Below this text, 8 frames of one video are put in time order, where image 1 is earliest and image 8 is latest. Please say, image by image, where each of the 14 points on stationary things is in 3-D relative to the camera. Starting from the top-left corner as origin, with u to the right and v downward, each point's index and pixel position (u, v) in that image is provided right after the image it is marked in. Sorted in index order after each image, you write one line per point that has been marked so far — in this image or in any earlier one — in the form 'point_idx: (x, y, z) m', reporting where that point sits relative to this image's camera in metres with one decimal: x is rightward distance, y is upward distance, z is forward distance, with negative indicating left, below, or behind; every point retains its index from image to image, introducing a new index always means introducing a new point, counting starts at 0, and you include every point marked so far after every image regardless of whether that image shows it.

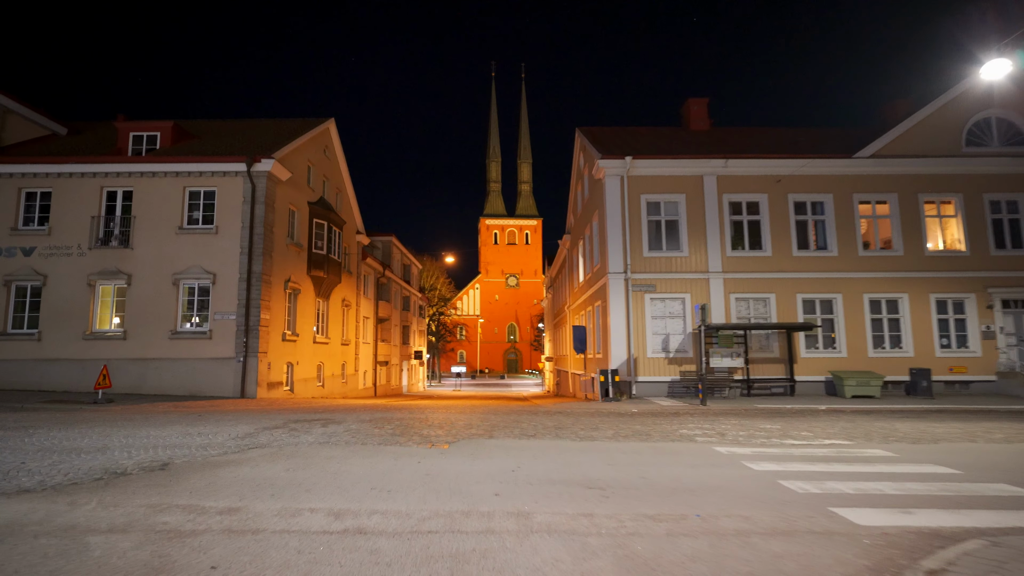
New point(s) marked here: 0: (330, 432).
0: (-2.9, -2.3, +9.9) m
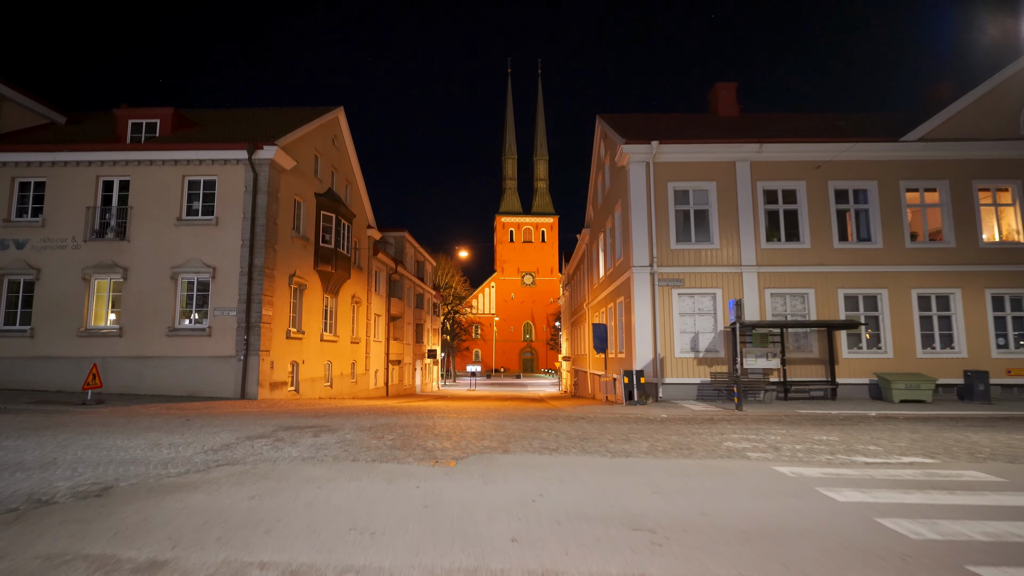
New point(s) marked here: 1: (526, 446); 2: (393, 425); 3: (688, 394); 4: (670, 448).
0: (-2.7, -2.2, +8.5) m
1: (+0.2, -2.2, +8.6) m
2: (-2.1, -2.4, +10.9) m
3: (+5.5, -3.3, +19.1) m
4: (+2.2, -2.2, +8.6) m
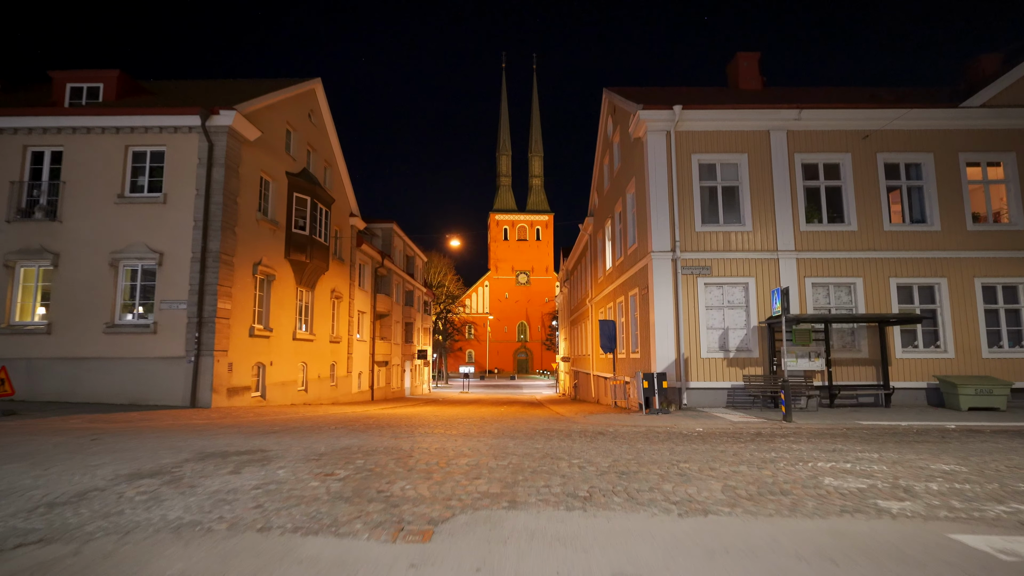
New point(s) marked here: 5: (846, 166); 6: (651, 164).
0: (-2.6, -1.8, +5.7) m
1: (+0.3, -1.9, +5.8) m
2: (-2.1, -2.1, +8.0) m
3: (+5.4, -3.0, +16.3) m
4: (+2.3, -1.9, +5.8) m
5: (+9.4, +3.4, +17.3) m
6: (+3.9, +3.5, +17.3) m
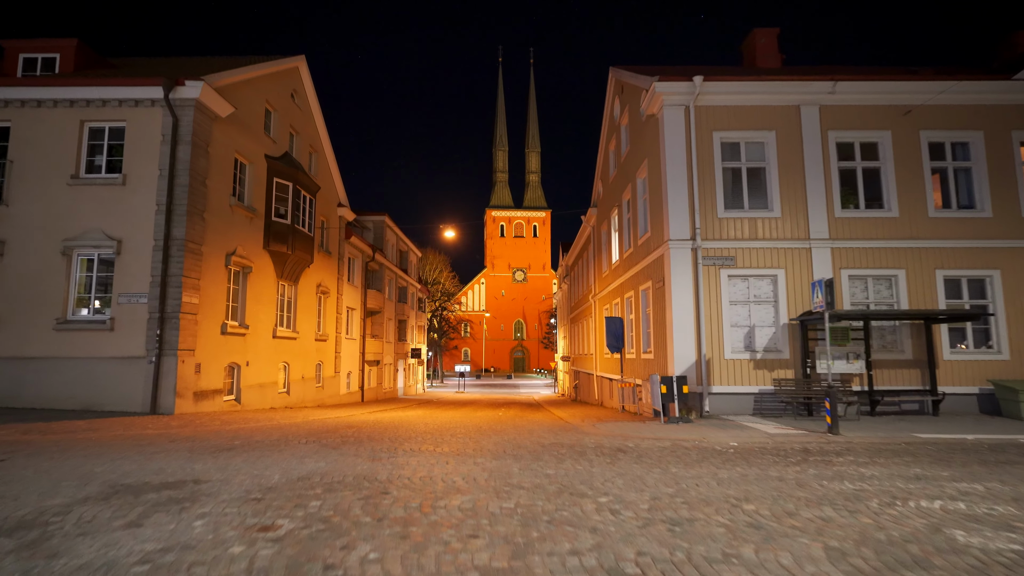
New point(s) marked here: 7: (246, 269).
0: (-2.5, -1.7, +3.8) m
1: (+0.3, -1.7, +3.9) m
2: (-2.0, -1.9, +6.1) m
3: (+5.5, -2.8, +14.5) m
4: (+2.4, -1.8, +4.0) m
5: (+9.4, +3.6, +15.5) m
6: (+3.9, +3.6, +15.5) m
7: (-8.2, +0.6, +19.0) m
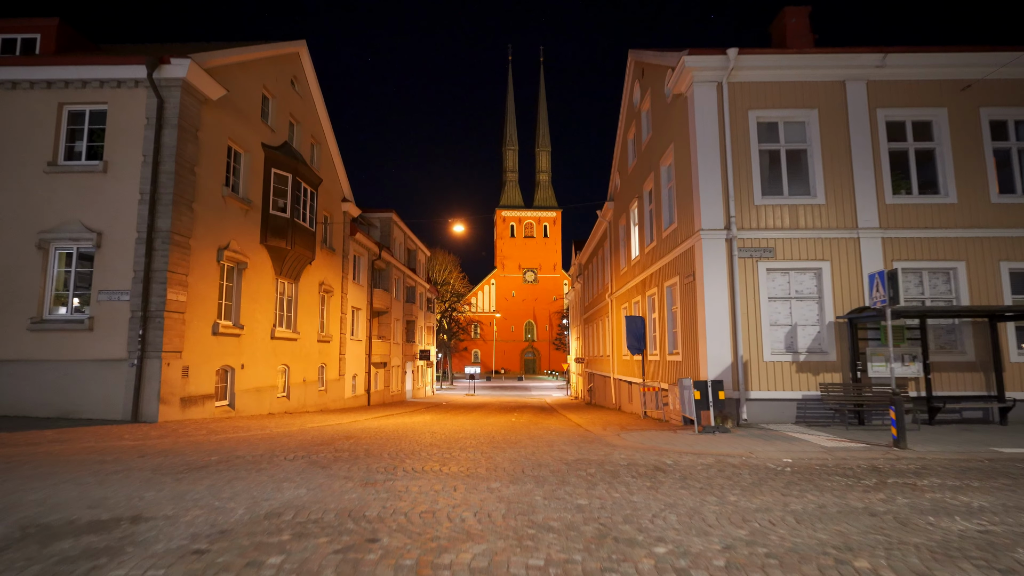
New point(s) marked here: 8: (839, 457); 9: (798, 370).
0: (-2.3, -1.5, +2.5) m
1: (+0.5, -1.6, +2.5) m
2: (-1.8, -1.8, +4.8) m
3: (+5.8, -2.7, +13.1) m
4: (+2.5, -1.6, +2.5) m
5: (+9.8, +3.7, +14.0) m
6: (+4.3, +3.8, +14.0) m
7: (-7.8, +0.7, +17.7) m
8: (+4.9, -2.5, +9.2) m
9: (+6.1, -1.8, +13.2) m
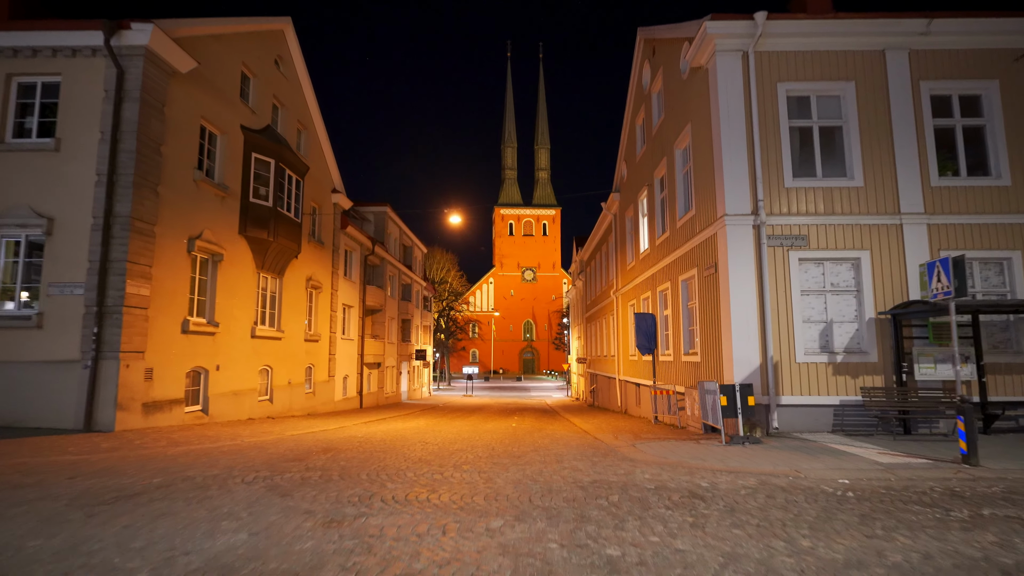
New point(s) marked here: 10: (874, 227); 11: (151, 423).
0: (-2.3, -1.4, +1.0) m
1: (+0.6, -1.5, +1.1) m
2: (-1.7, -1.7, +3.3) m
3: (+5.8, -2.5, +11.6) m
4: (+2.6, -1.5, +1.1) m
5: (+9.8, +3.9, +12.6) m
6: (+4.3, +3.9, +12.5) m
7: (-7.8, +0.8, +16.2) m
8: (+5.0, -2.4, +7.8) m
9: (+6.2, -1.6, +11.7) m
10: (+7.1, +1.2, +12.1) m
11: (-7.7, -2.9, +13.1) m
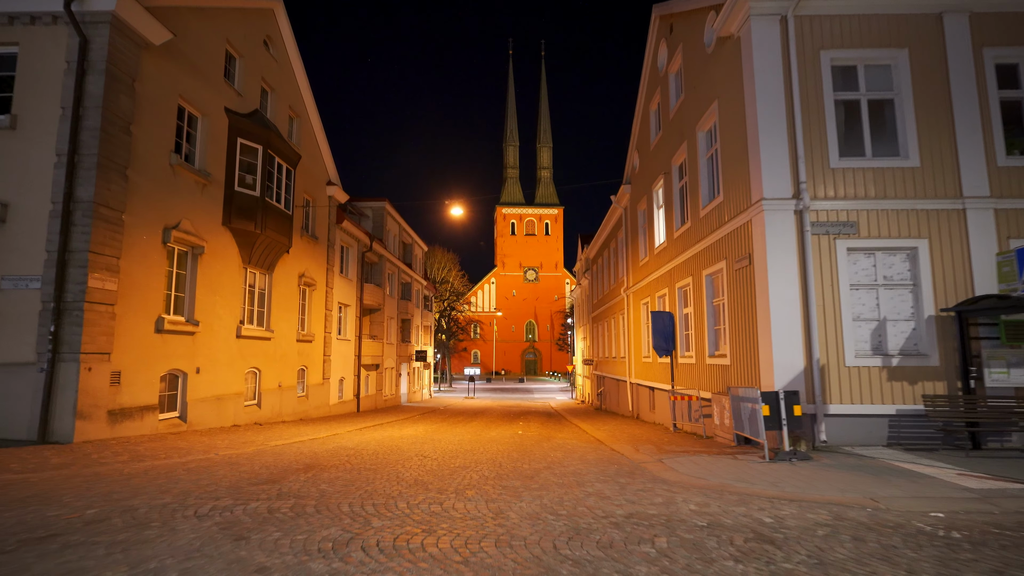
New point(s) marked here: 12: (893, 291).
0: (-2.1, -1.3, -0.4) m
1: (+0.7, -1.3, -0.4) m
2: (-1.6, -1.6, +1.9) m
3: (+6.0, -2.4, +10.2) m
4: (+2.8, -1.4, -0.3) m
5: (+10.0, +4.0, +11.1) m
6: (+4.5, +4.0, +11.1) m
7: (-7.6, +0.9, +14.8) m
8: (+5.1, -2.3, +6.3) m
9: (+6.3, -1.5, +10.3) m
10: (+7.3, +1.3, +10.7) m
11: (-7.5, -2.8, +11.7) m
12: (+6.6, 0.0, +10.6) m
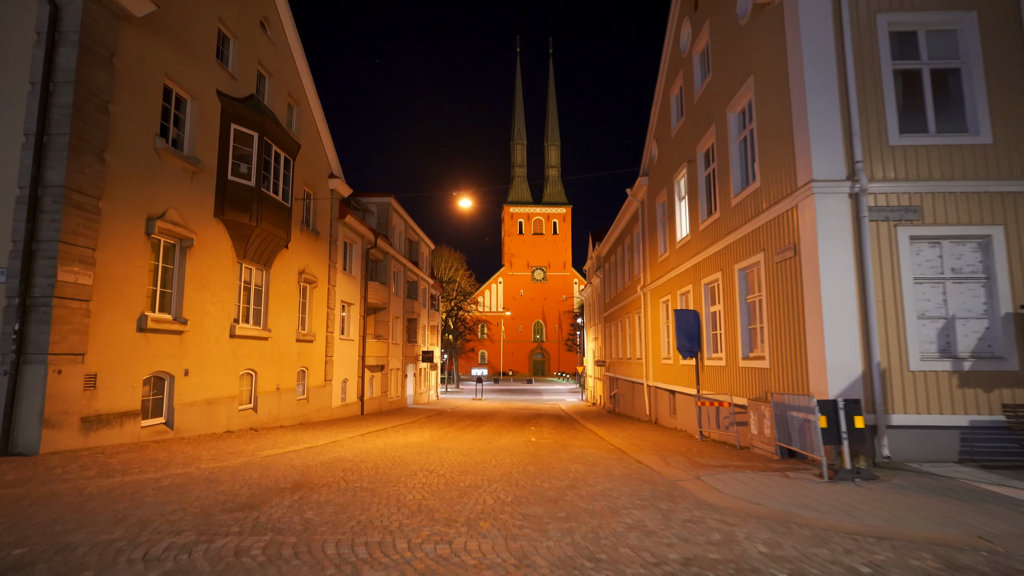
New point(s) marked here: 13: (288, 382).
0: (-2.0, -1.2, -1.6) m
1: (+0.9, -1.2, -1.6) m
2: (-1.4, -1.5, +0.7) m
3: (+6.3, -2.3, +8.9) m
4: (+2.9, -1.3, -1.6) m
5: (+10.2, +4.1, +9.8) m
6: (+4.7, +4.1, +9.9) m
7: (-7.3, +1.0, +13.7) m
8: (+5.3, -2.2, +5.1) m
9: (+6.6, -1.4, +9.0) m
10: (+7.6, +1.4, +9.4) m
11: (-7.2, -2.7, +10.6) m
12: (+6.8, 0.0, +9.3) m
13: (-7.1, -2.9, +19.2) m
